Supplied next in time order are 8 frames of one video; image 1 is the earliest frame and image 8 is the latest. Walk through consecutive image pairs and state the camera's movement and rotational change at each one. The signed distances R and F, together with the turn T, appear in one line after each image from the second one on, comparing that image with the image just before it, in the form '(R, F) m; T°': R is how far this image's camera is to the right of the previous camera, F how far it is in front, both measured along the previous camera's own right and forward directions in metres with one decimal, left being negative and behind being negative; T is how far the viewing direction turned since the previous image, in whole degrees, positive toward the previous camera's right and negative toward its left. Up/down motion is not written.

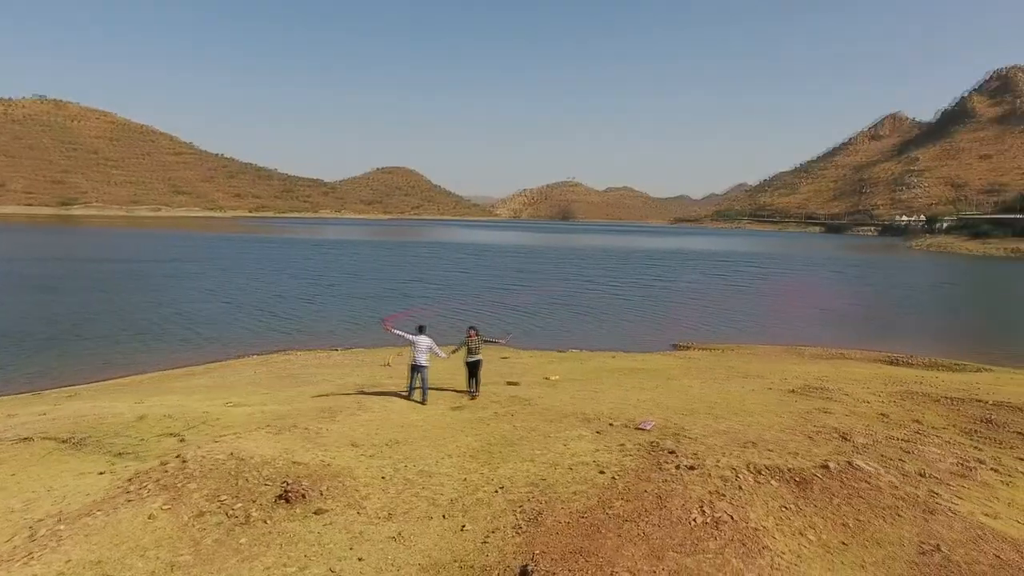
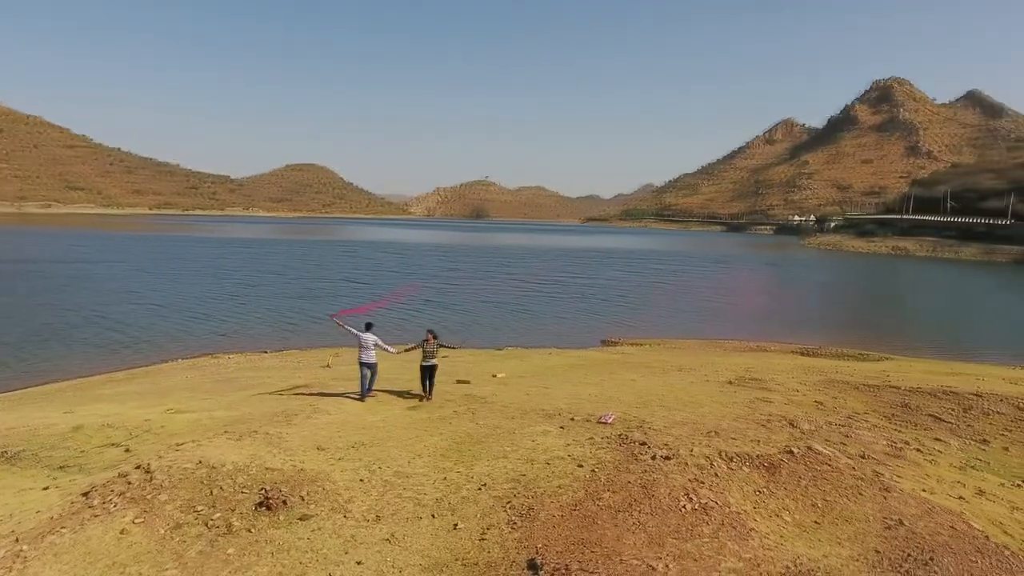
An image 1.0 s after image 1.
(-0.7, 0.0) m; +7°
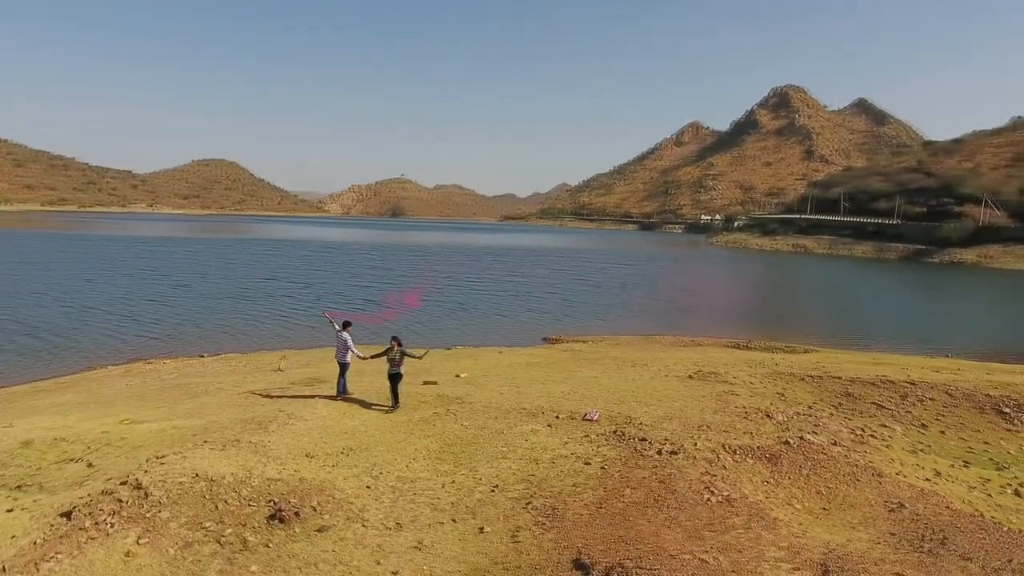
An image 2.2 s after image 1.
(-1.0, +0.1) m; +7°
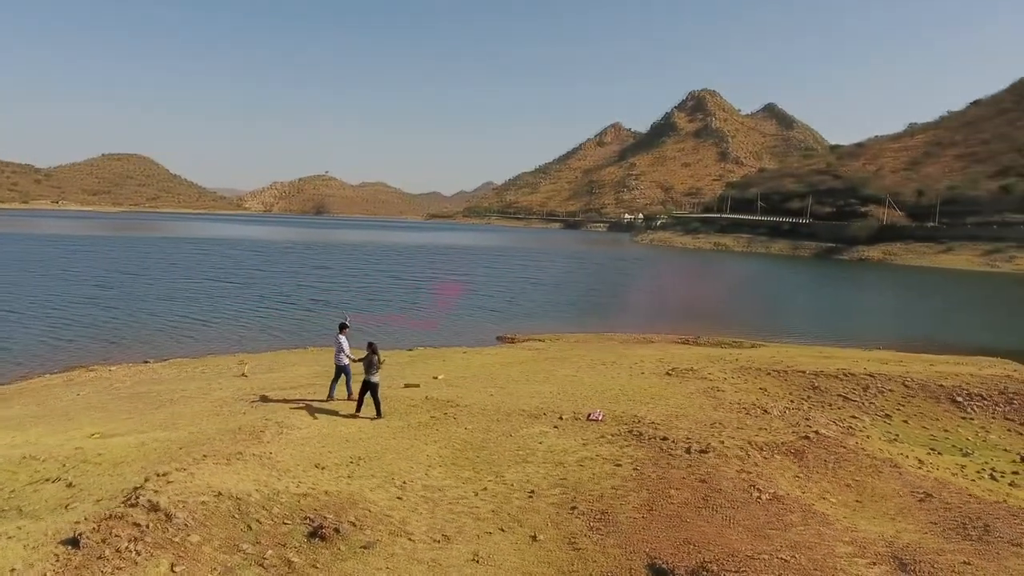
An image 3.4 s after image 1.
(-1.1, +0.3) m; +6°
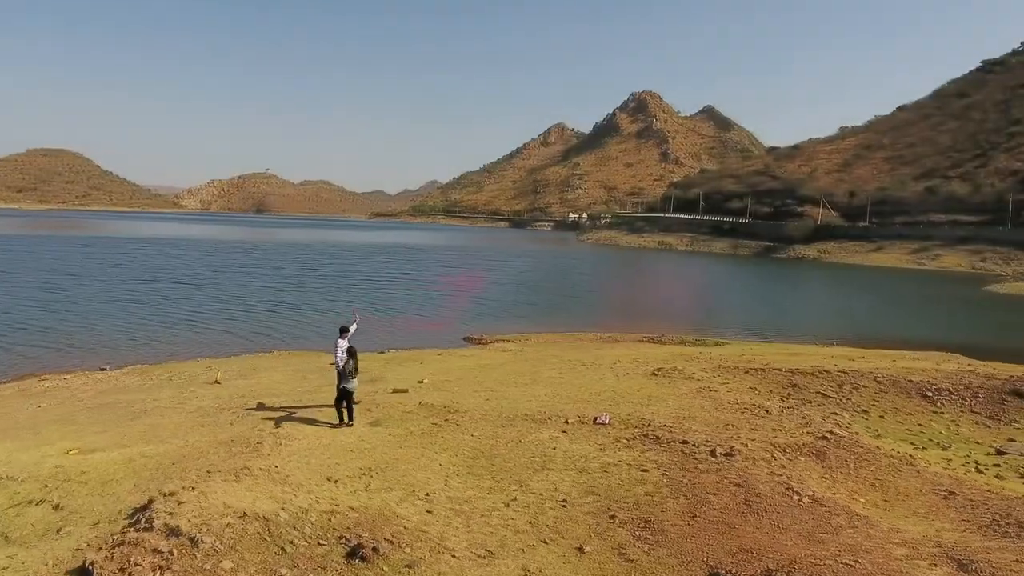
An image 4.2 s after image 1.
(-0.9, +0.3) m; +4°
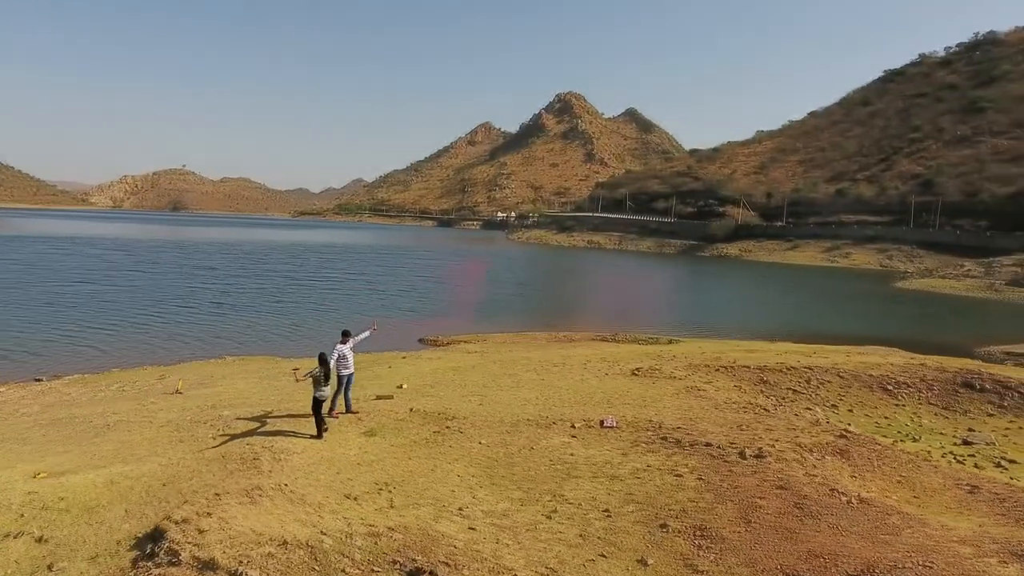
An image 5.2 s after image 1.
(-1.1, +0.4) m; +6°
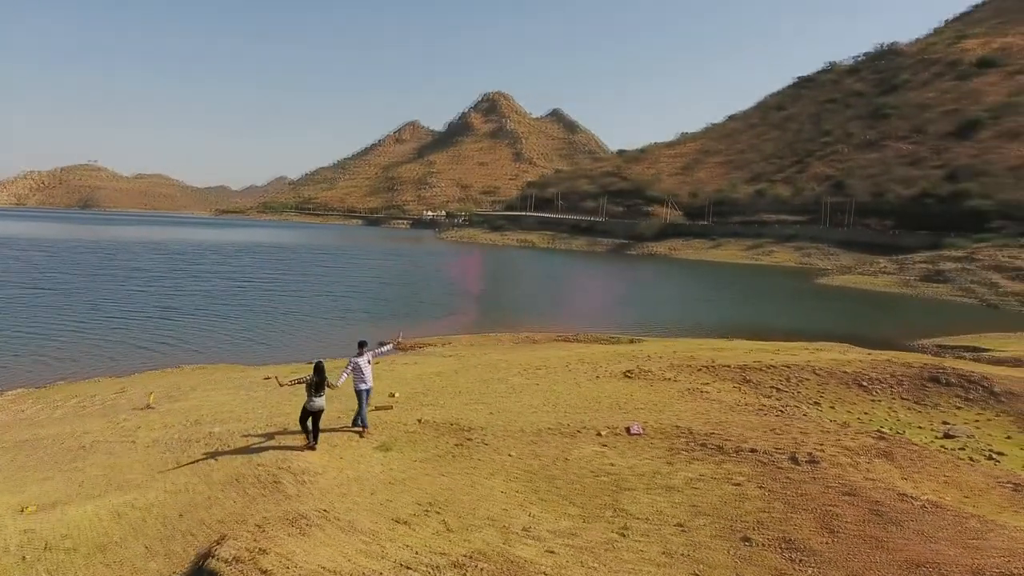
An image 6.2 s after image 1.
(-1.3, +0.4) m; +6°
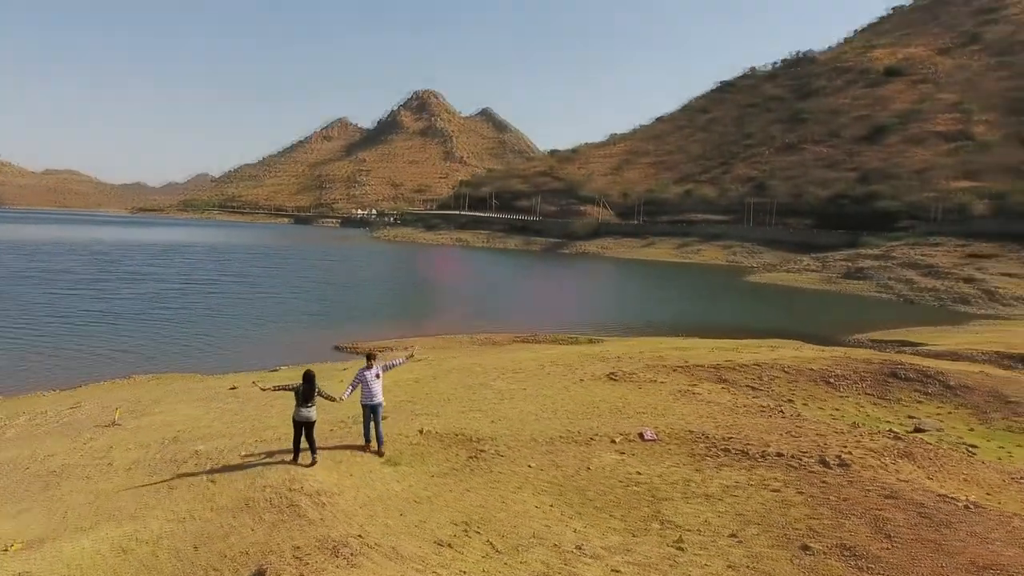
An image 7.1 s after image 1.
(-1.1, +0.3) m; +6°
